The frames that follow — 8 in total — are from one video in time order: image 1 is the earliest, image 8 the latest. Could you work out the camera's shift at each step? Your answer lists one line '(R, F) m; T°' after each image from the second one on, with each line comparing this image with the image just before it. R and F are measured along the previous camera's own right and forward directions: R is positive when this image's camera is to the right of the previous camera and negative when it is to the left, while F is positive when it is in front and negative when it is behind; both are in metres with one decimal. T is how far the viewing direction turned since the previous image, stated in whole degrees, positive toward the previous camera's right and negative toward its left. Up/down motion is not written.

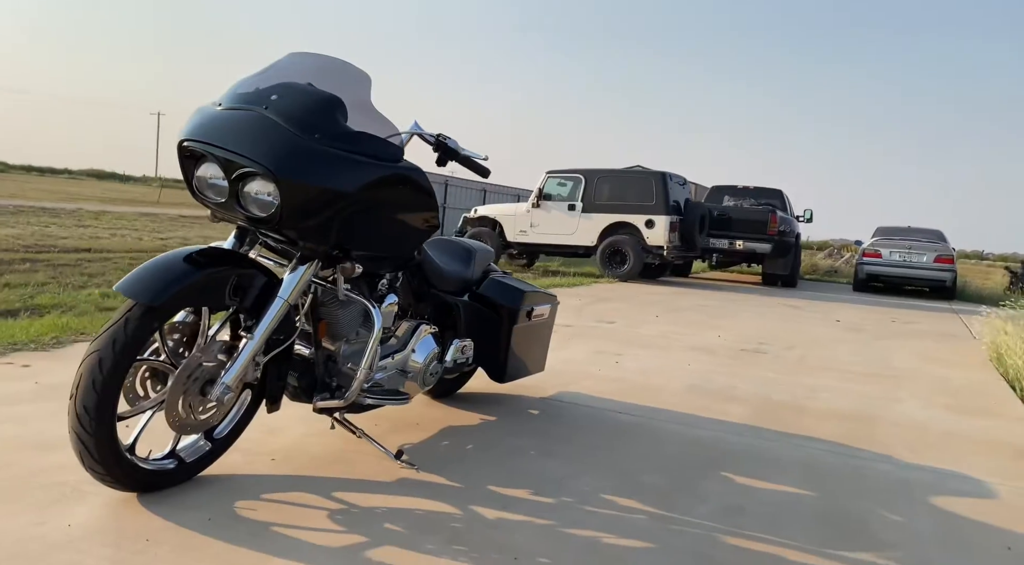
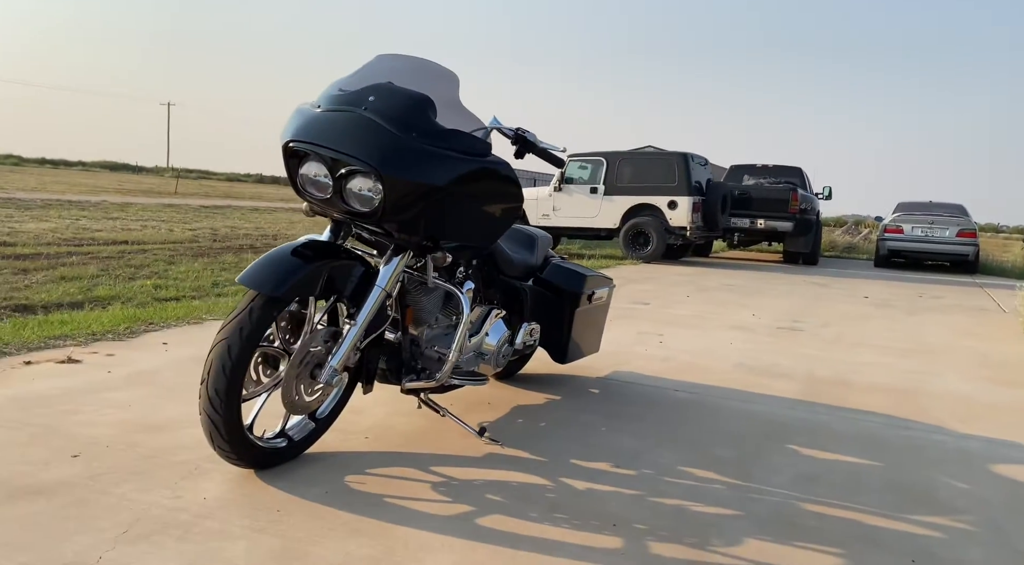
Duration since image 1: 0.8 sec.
(-0.3, -0.2) m; -1°
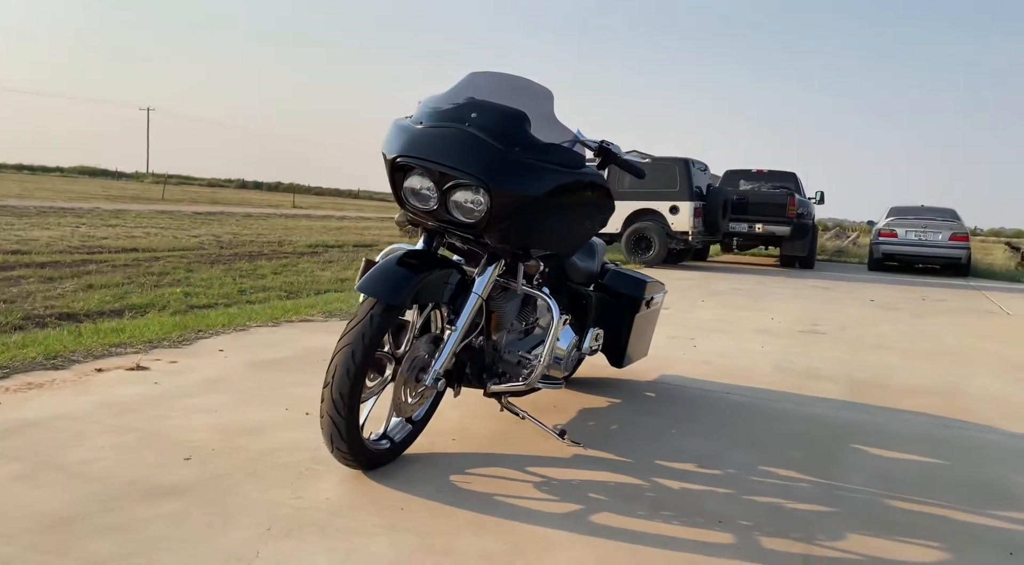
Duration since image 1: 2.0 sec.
(-0.4, -0.1) m; +1°
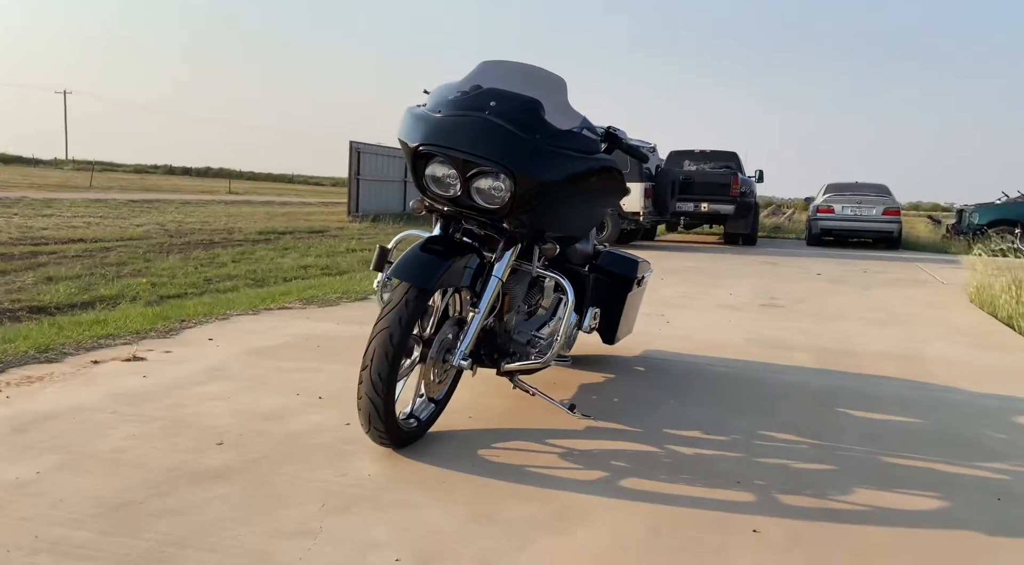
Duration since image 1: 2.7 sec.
(-0.3, -0.1) m; +4°
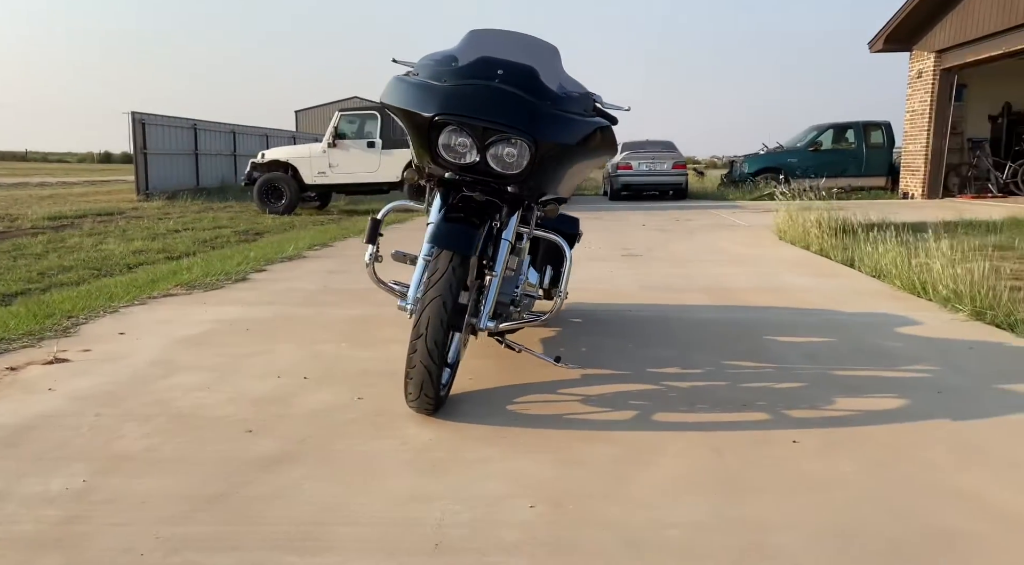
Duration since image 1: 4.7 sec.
(-1.0, 0.0) m; +15°
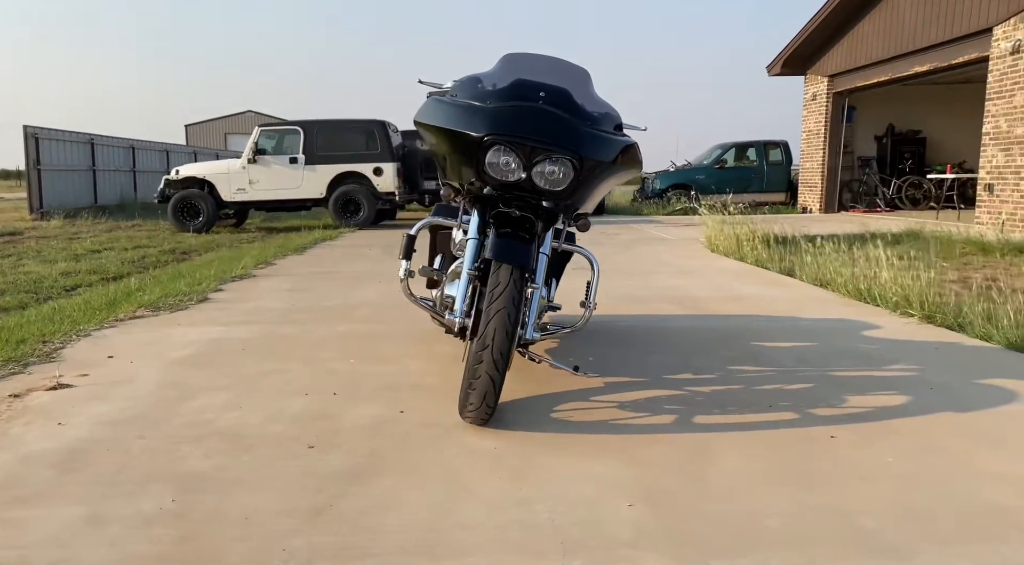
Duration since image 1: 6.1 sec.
(-0.7, -0.1) m; +8°
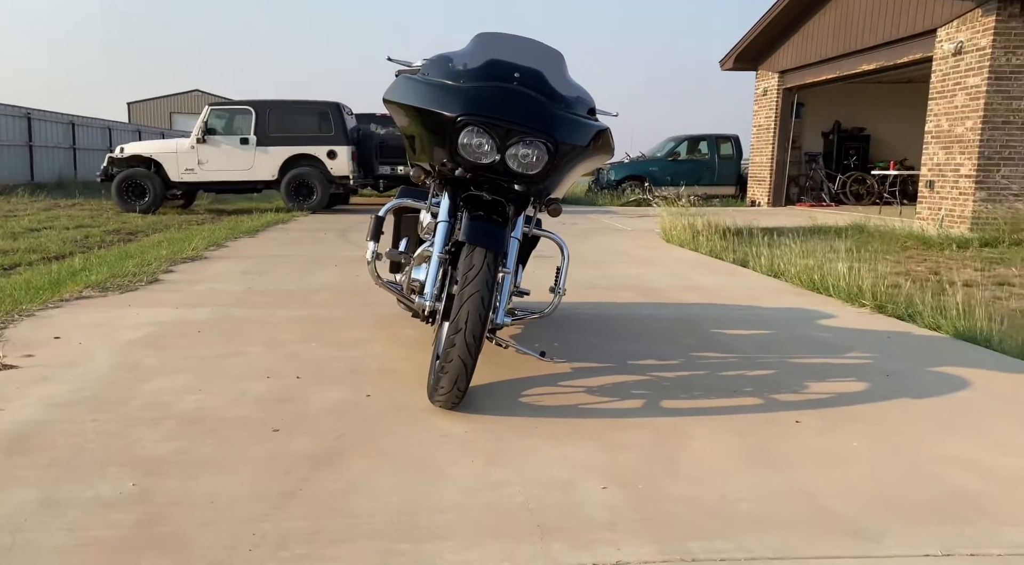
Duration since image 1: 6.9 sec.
(-0.1, 0.0) m; +3°
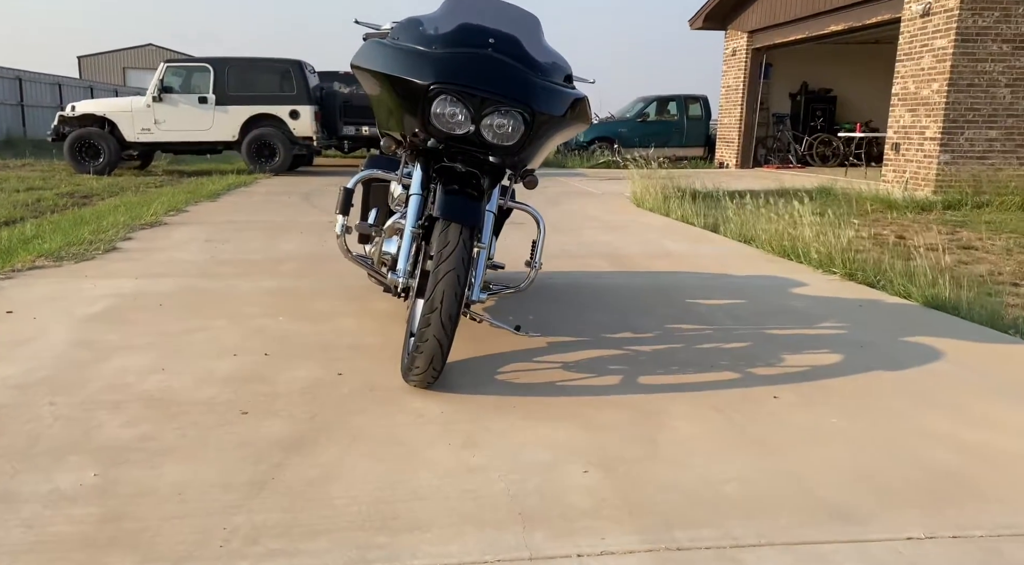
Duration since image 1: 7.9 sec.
(0.0, +0.1) m; +2°
